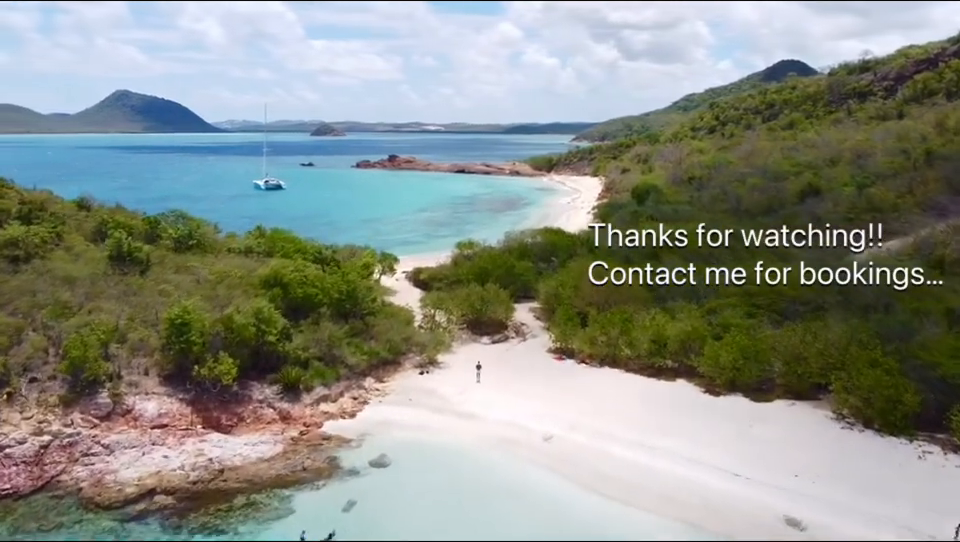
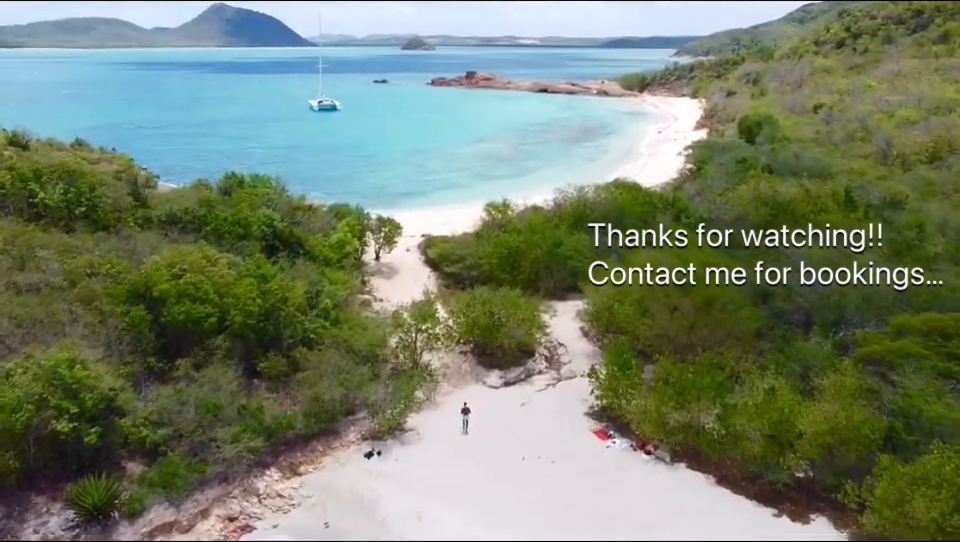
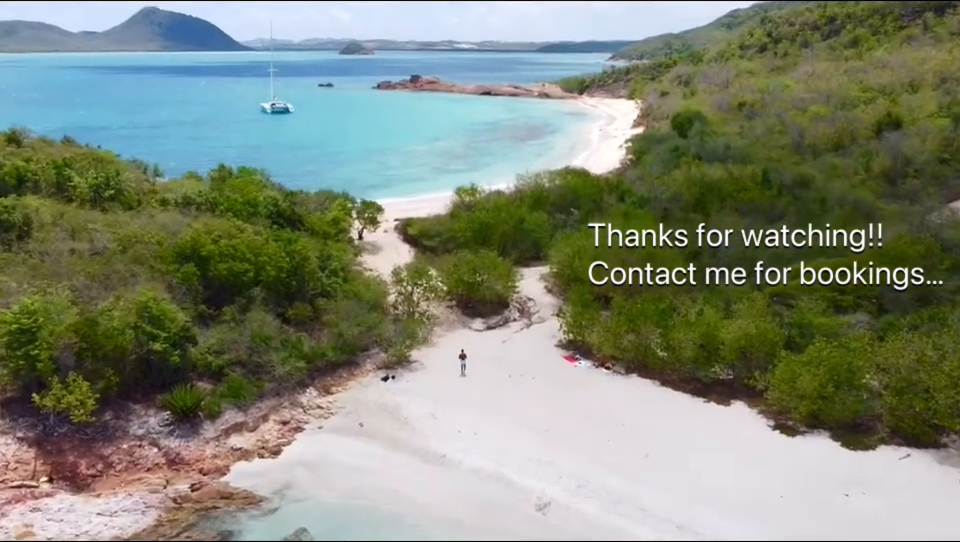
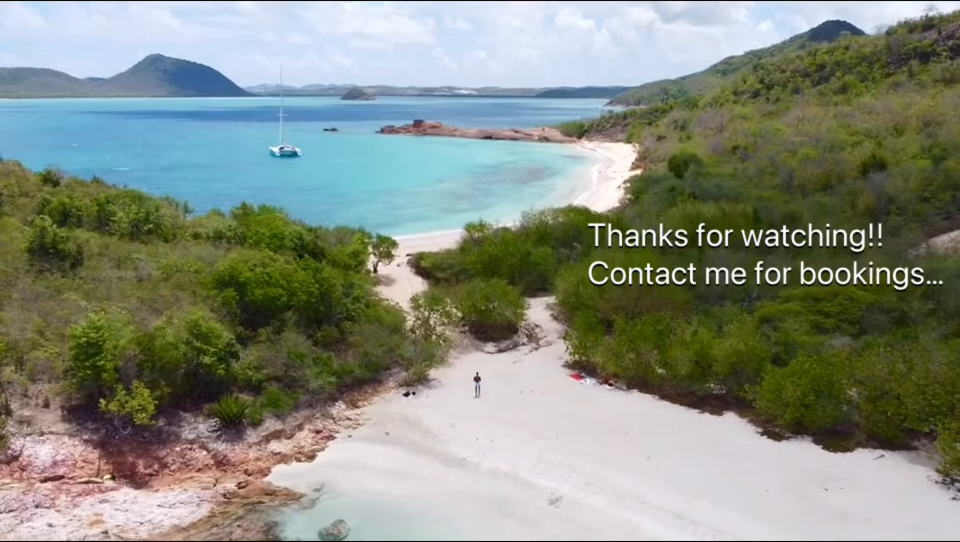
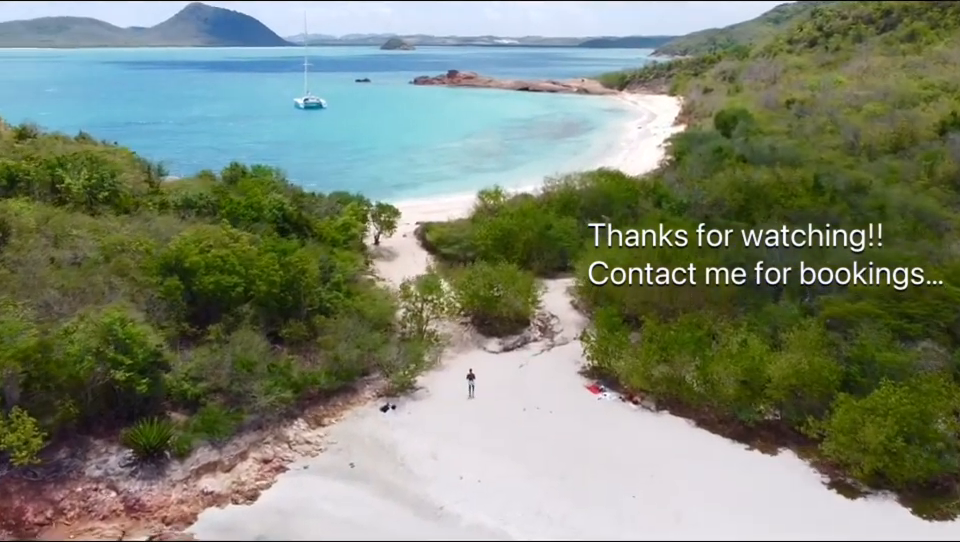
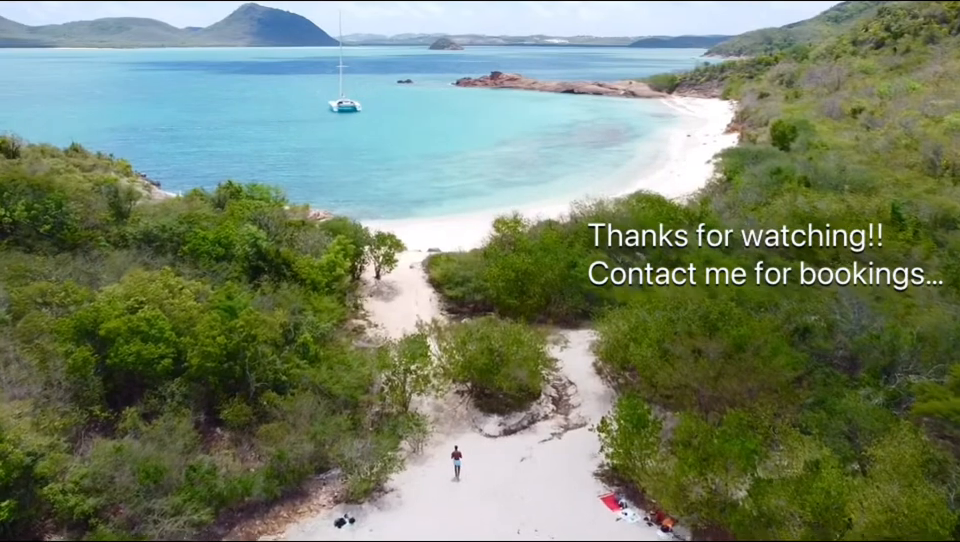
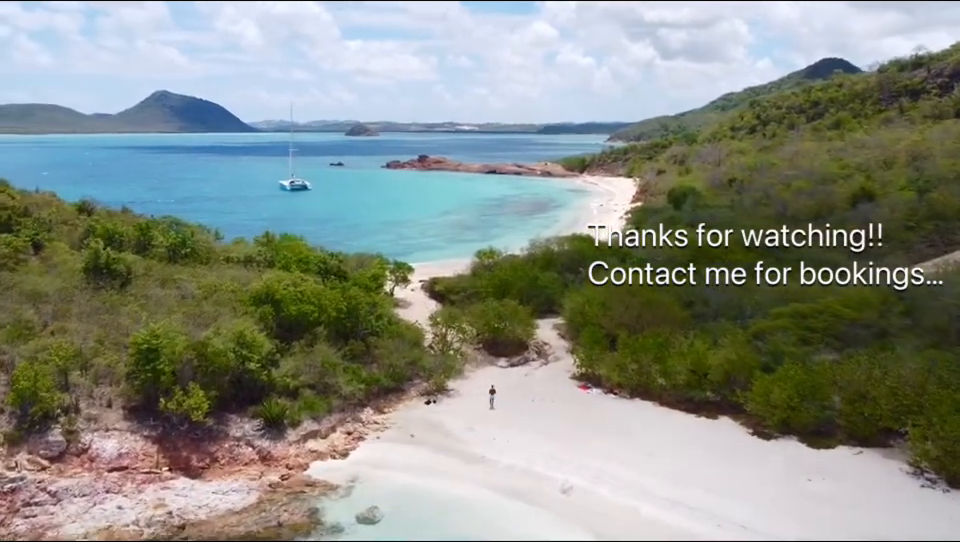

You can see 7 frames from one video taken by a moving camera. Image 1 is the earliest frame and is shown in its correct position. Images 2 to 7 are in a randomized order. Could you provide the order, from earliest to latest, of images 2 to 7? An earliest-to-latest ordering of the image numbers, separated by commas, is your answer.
7, 4, 3, 5, 2, 6
